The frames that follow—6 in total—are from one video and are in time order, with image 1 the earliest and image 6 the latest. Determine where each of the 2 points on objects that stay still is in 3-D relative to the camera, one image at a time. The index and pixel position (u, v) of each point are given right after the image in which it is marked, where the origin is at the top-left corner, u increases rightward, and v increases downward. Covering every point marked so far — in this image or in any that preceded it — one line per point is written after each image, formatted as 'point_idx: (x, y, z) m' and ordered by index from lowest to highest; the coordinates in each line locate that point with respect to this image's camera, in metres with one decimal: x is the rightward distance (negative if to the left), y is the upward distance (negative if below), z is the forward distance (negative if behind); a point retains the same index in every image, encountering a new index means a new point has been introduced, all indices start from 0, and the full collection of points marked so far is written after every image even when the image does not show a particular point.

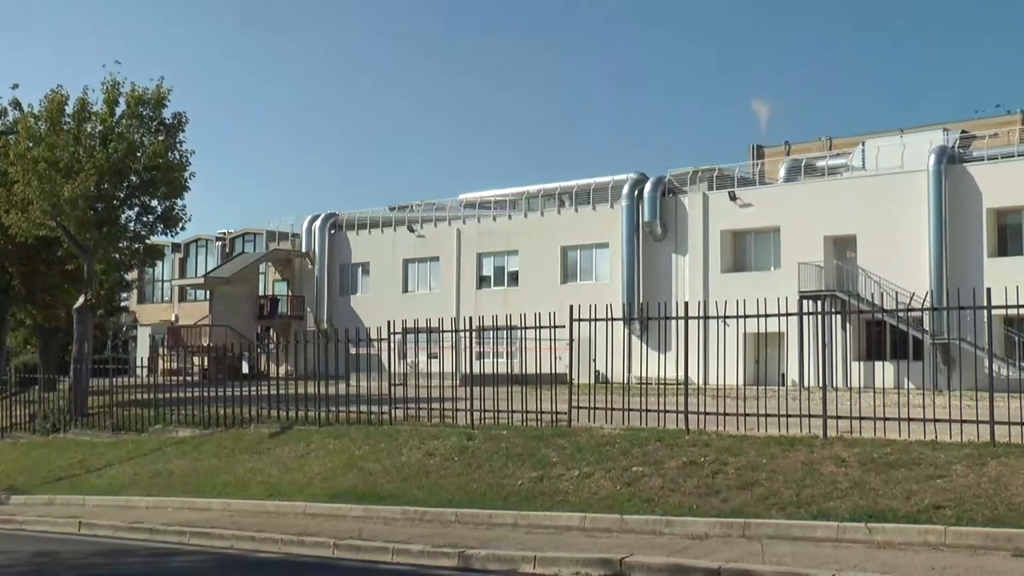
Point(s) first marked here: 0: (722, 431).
0: (+3.4, -2.4, +17.8) m
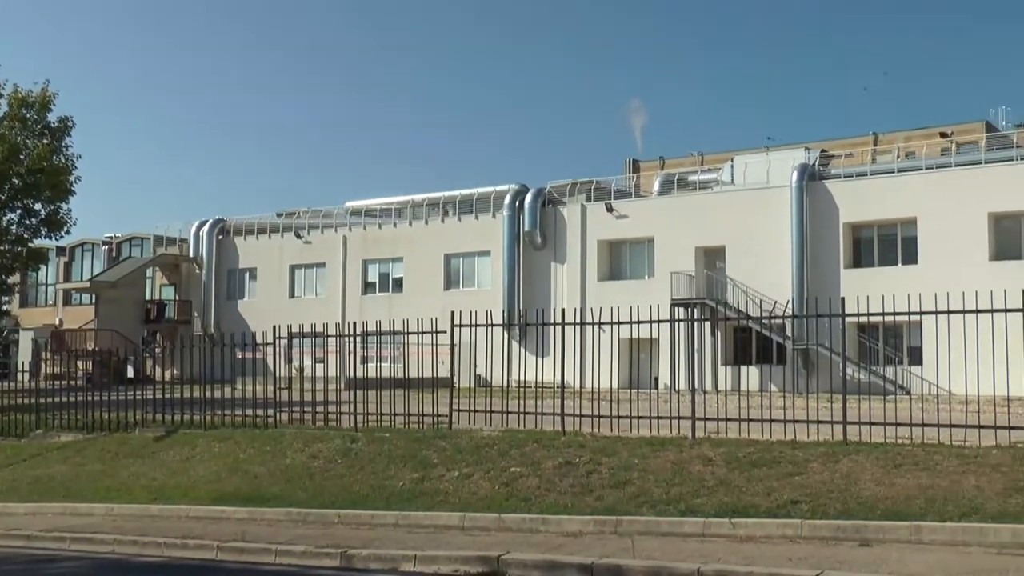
0: (+1.4, -2.5, +18.5) m
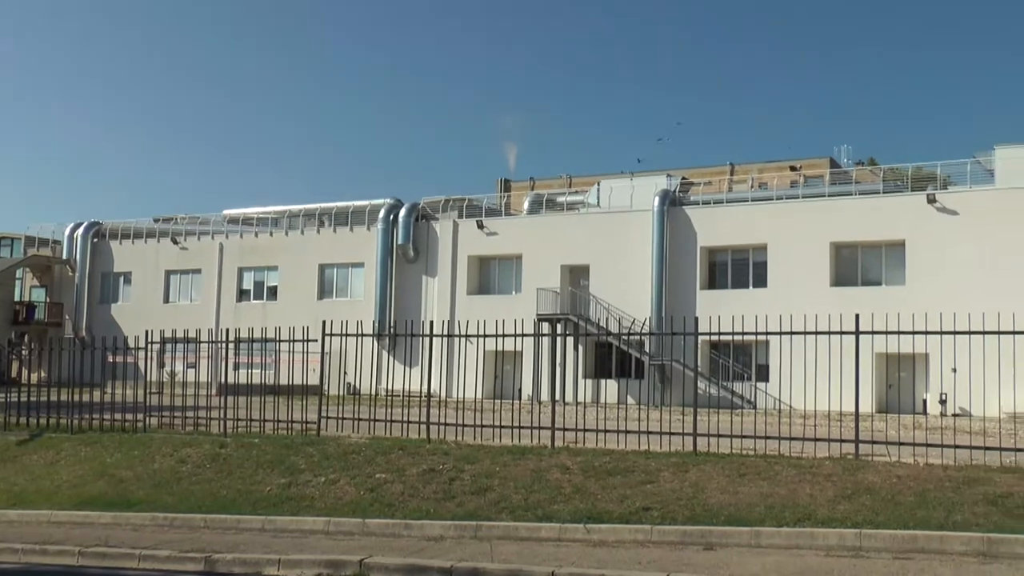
0: (-0.9, -2.8, +19.2) m
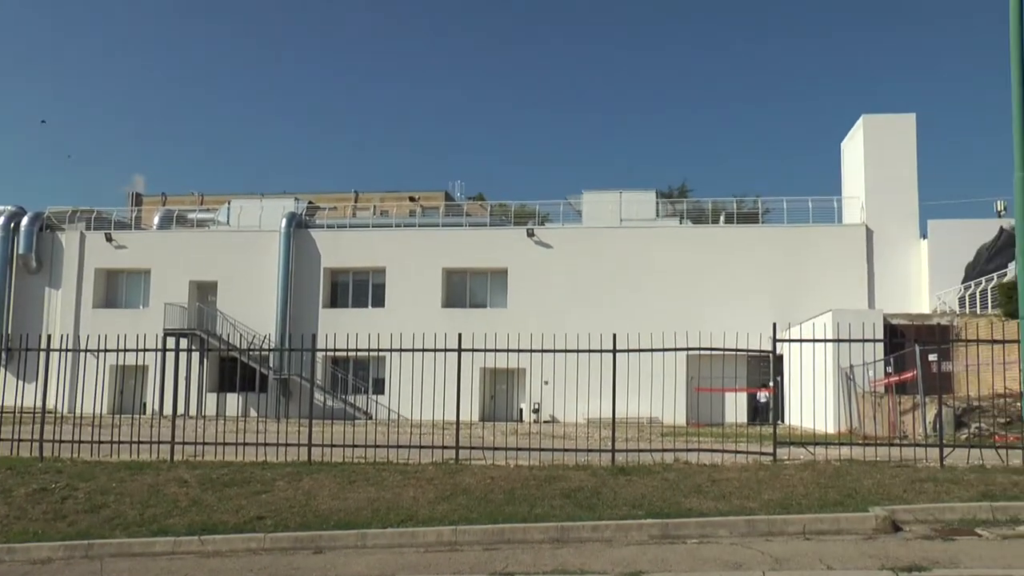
0: (-7.9, -3.0, +19.3) m
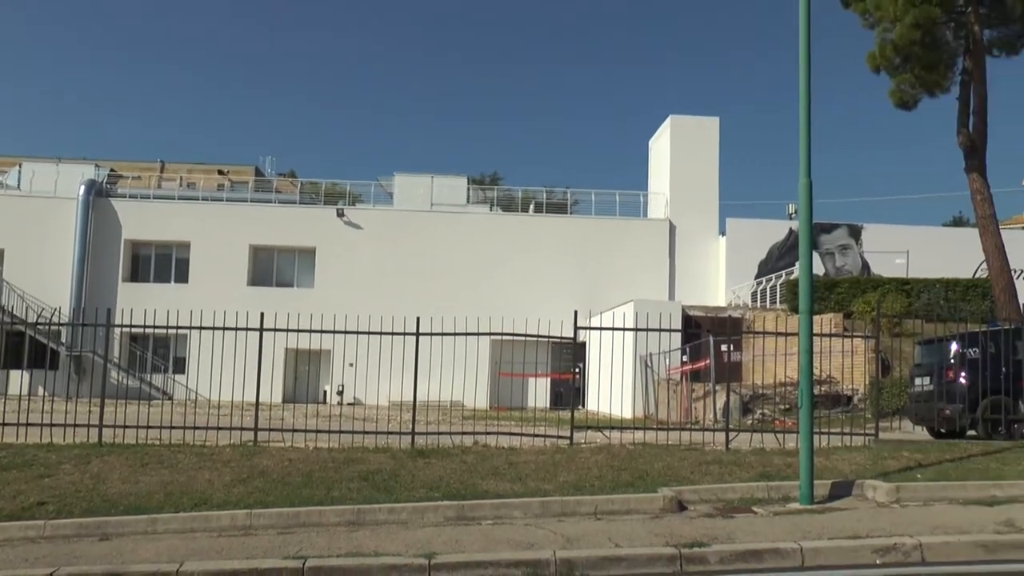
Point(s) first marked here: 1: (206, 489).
0: (-11.4, -2.5, +18.1) m
1: (-5.2, -3.4, +18.1) m
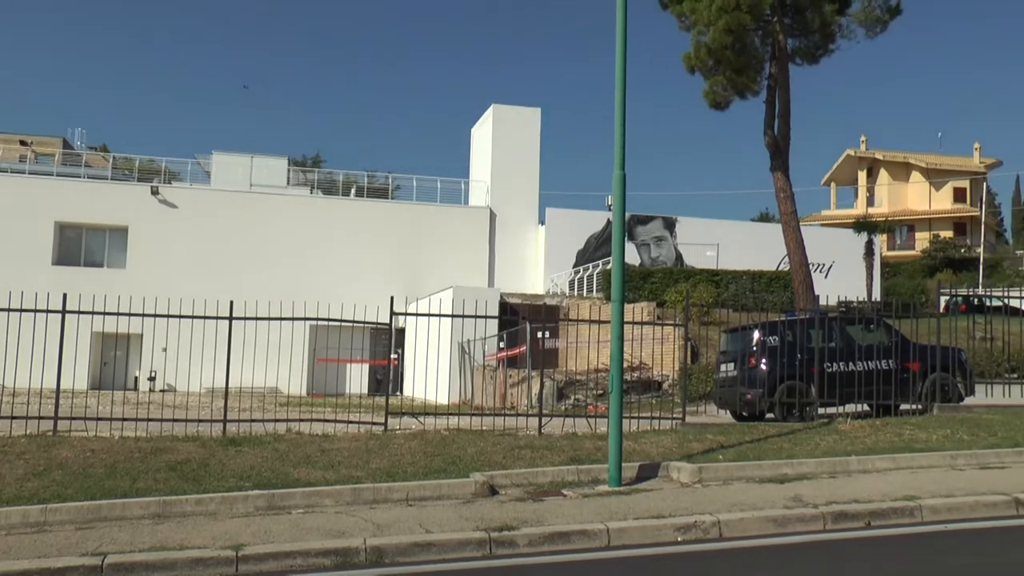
0: (-14.5, -2.1, +16.4) m
1: (-8.4, -3.2, +17.3) m
